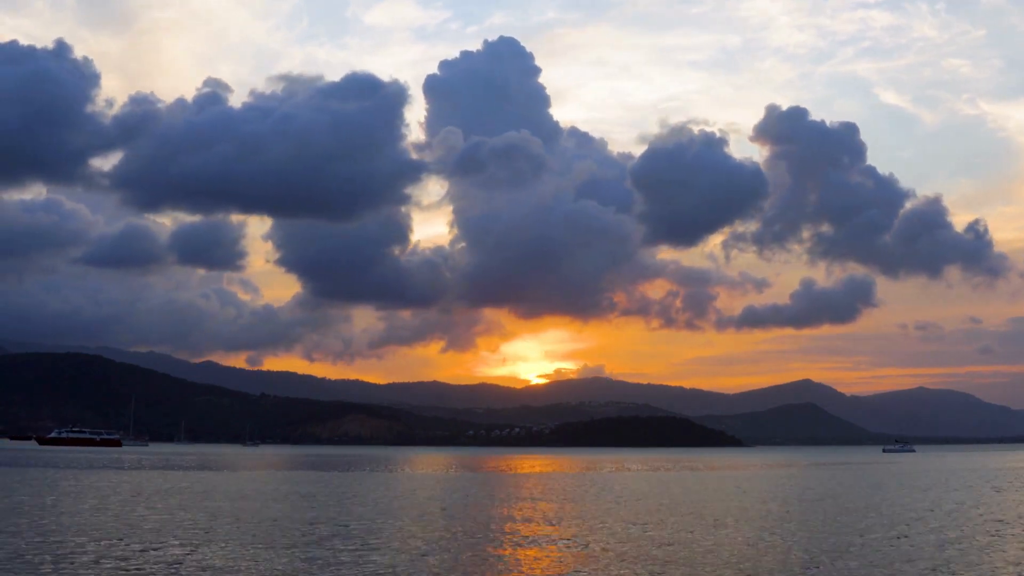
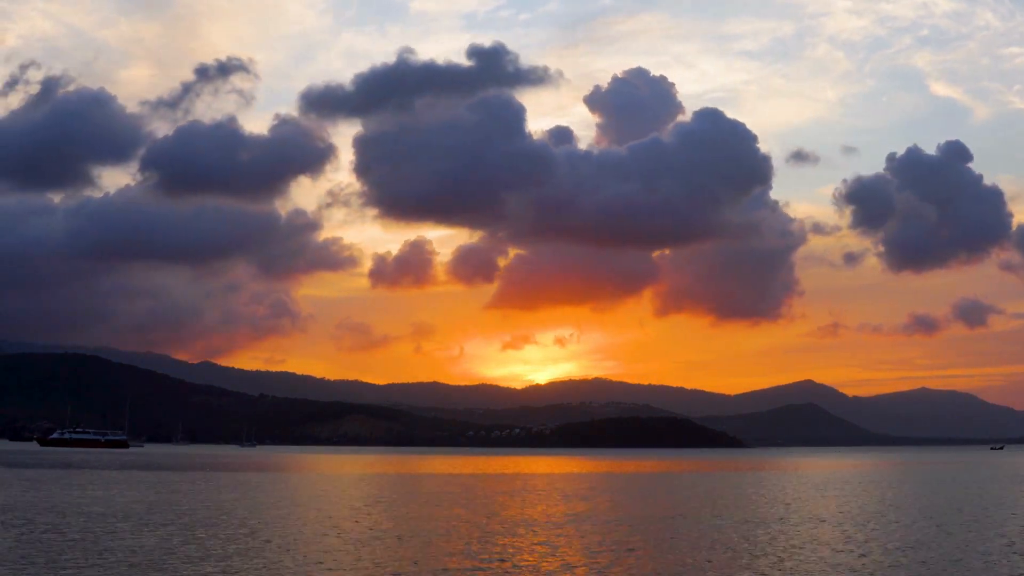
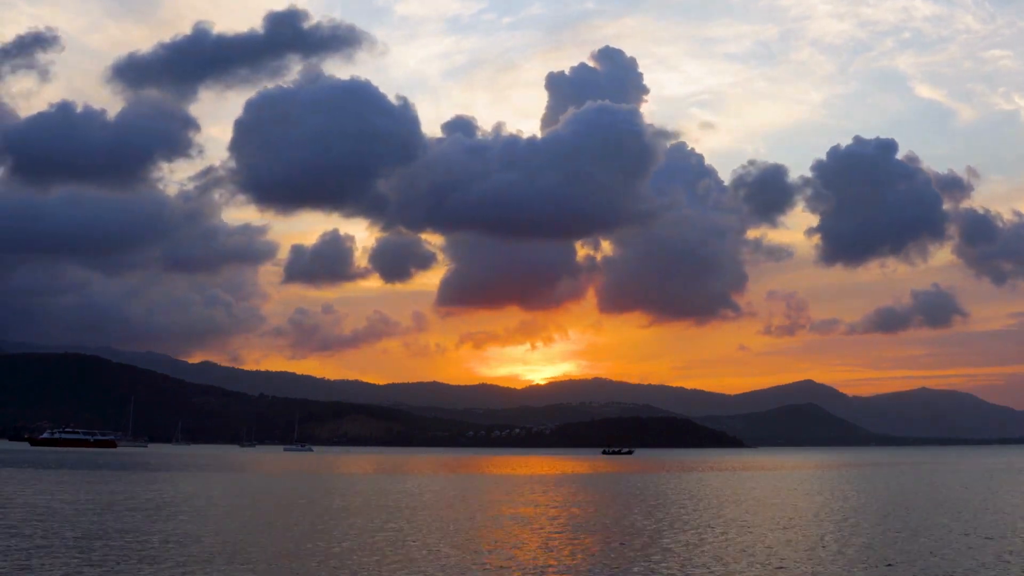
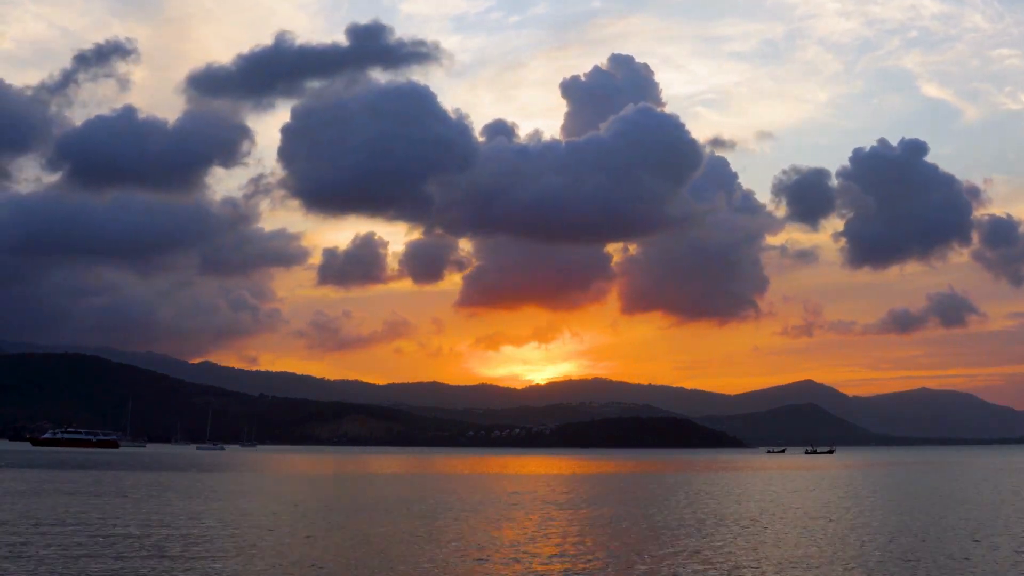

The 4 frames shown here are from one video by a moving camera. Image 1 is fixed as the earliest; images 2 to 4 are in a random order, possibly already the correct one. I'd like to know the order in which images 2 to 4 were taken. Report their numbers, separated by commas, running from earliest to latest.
3, 4, 2
